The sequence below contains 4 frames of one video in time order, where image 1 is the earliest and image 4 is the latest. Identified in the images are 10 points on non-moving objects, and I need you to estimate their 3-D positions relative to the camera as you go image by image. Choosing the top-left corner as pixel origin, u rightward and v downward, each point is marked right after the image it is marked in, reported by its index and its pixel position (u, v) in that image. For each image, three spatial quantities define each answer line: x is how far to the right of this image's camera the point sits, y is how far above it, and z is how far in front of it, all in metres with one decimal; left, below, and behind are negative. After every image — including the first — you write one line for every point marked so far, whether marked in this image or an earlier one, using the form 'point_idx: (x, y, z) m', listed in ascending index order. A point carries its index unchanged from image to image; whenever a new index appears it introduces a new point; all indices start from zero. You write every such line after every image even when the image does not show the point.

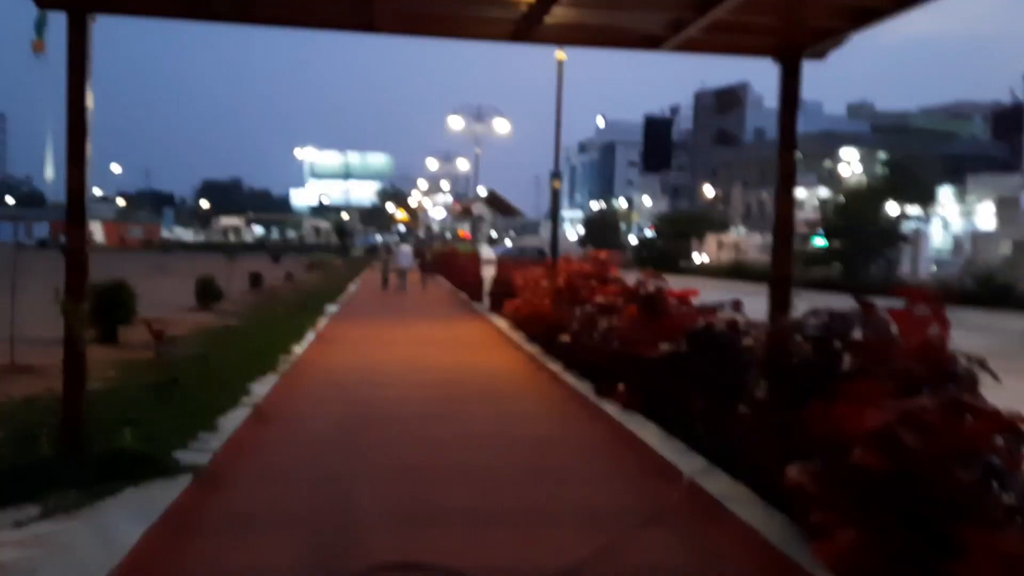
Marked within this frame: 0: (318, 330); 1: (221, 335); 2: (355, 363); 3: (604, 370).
0: (-4.2, -0.9, +17.9) m
1: (-5.7, -0.9, +16.6) m
2: (-2.6, -1.3, +13.7) m
3: (+1.2, -1.1, +10.9) m
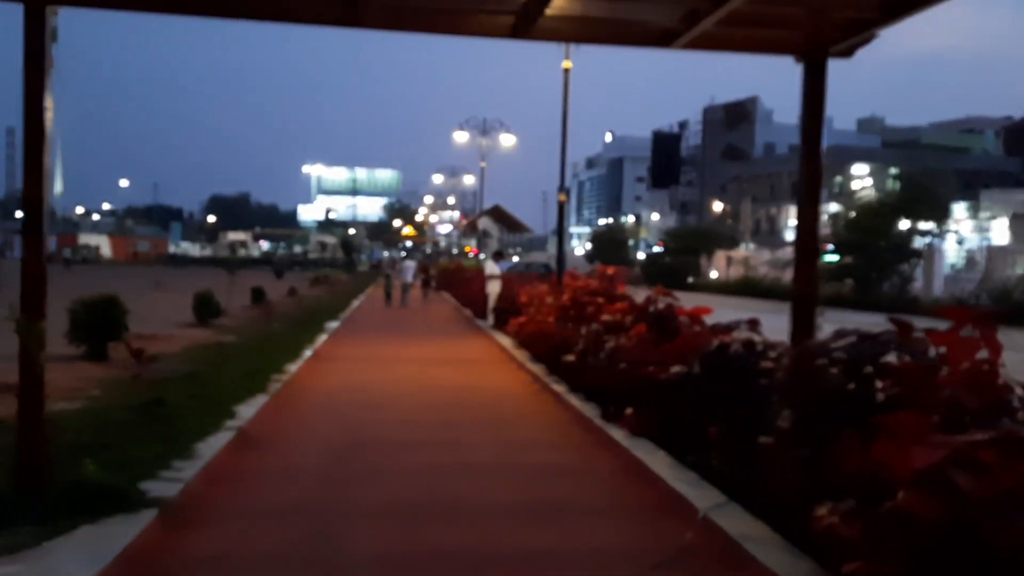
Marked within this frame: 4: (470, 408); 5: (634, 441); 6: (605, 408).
0: (-4.1, -1.2, +17.3) m
1: (-5.6, -1.2, +16.0) m
2: (-2.5, -1.5, +13.1) m
3: (+1.2, -1.3, +10.2) m
4: (-0.5, -1.6, +11.4) m
5: (+1.3, -1.6, +9.0) m
6: (+1.2, -1.5, +10.3) m
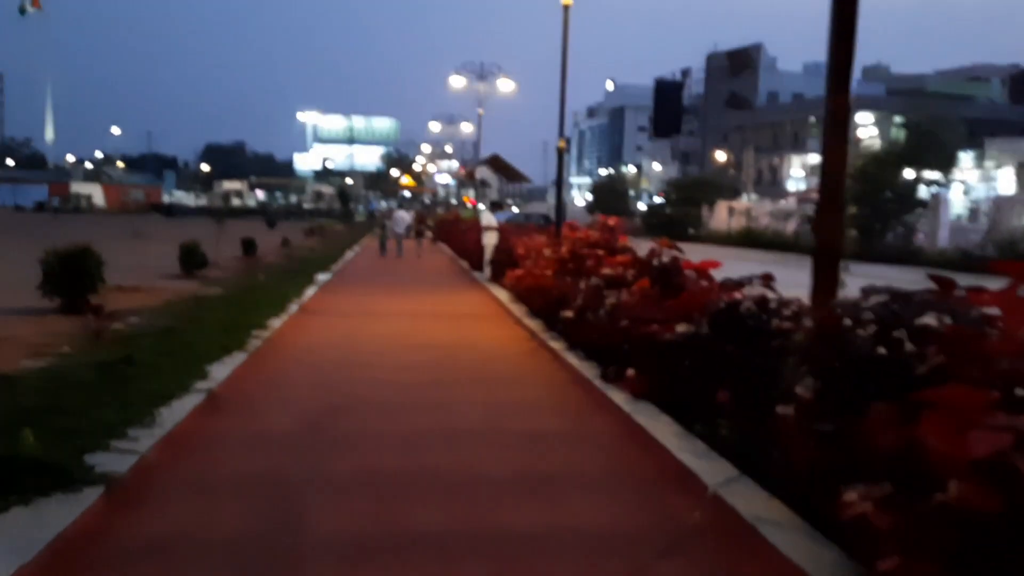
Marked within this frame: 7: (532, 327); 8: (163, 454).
0: (-4.2, -0.2, +16.6) m
1: (-5.7, -0.3, +15.4) m
2: (-2.6, -0.8, +12.5) m
3: (+1.1, -0.8, +9.6) m
4: (-0.6, -1.0, +10.7) m
5: (+1.3, -1.2, +8.4) m
6: (+1.1, -0.9, +9.7) m
7: (+0.3, -0.6, +13.2) m
8: (-2.7, -1.3, +6.4) m
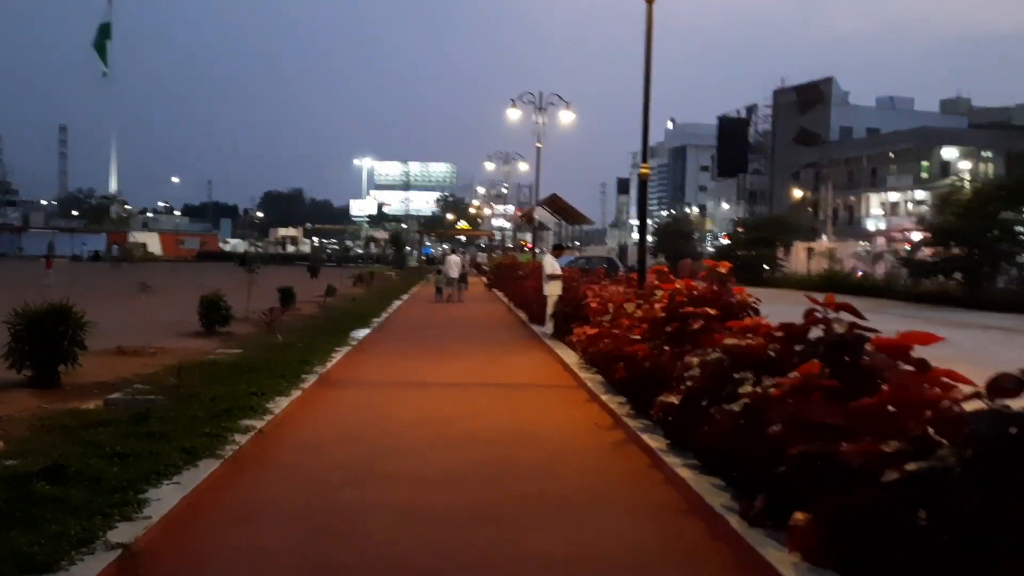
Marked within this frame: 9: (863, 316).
0: (-3.0, -1.3, +13.7) m
1: (-4.7, -1.3, +12.5) m
2: (-1.7, -1.6, +9.4) m
3: (+1.8, -1.4, +6.2) m
4: (+0.1, -1.7, +7.5) m
5: (+1.8, -1.7, +5.0) m
6: (+1.8, -1.6, +6.3) m
7: (+1.2, -1.5, +9.9) m
8: (-2.2, -1.8, +3.3) m
9: (+2.6, -0.2, +6.3) m
